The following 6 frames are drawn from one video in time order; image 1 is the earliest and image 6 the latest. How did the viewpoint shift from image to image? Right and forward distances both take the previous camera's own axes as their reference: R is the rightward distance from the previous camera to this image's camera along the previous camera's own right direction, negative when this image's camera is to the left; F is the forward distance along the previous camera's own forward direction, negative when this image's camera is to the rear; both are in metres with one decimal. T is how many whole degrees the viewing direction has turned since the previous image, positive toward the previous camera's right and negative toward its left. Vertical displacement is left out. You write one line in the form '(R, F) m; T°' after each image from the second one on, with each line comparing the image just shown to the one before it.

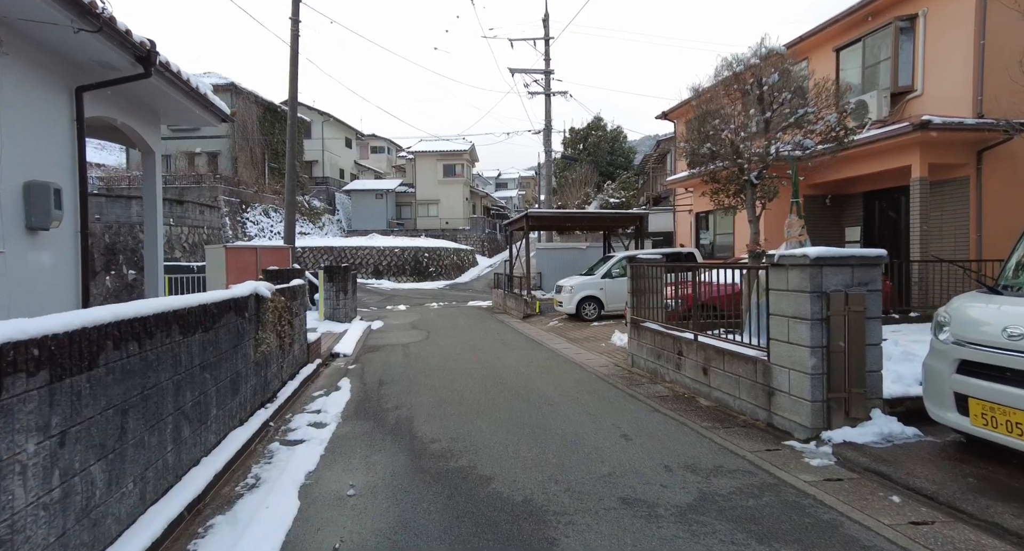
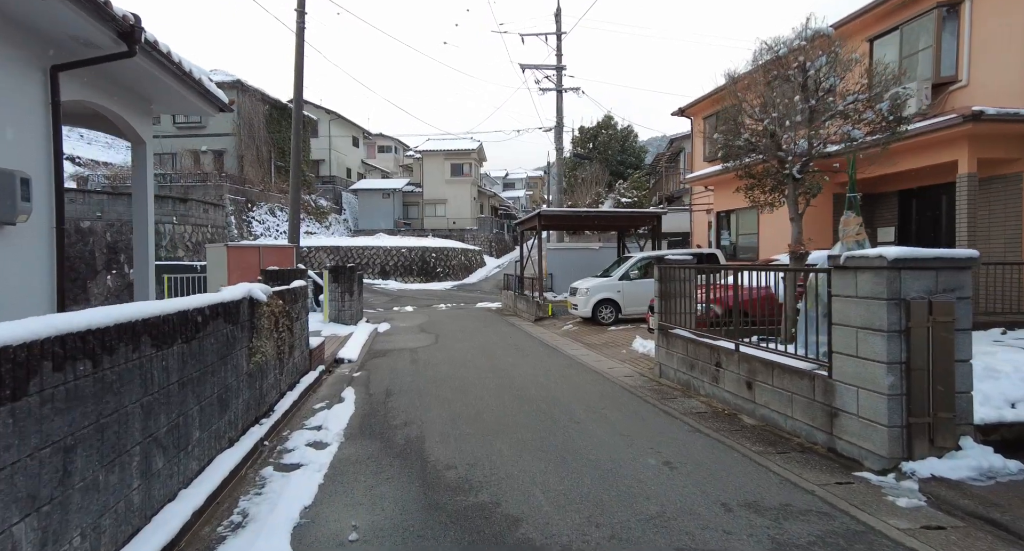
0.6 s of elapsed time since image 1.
(-0.2, +0.5) m; -1°
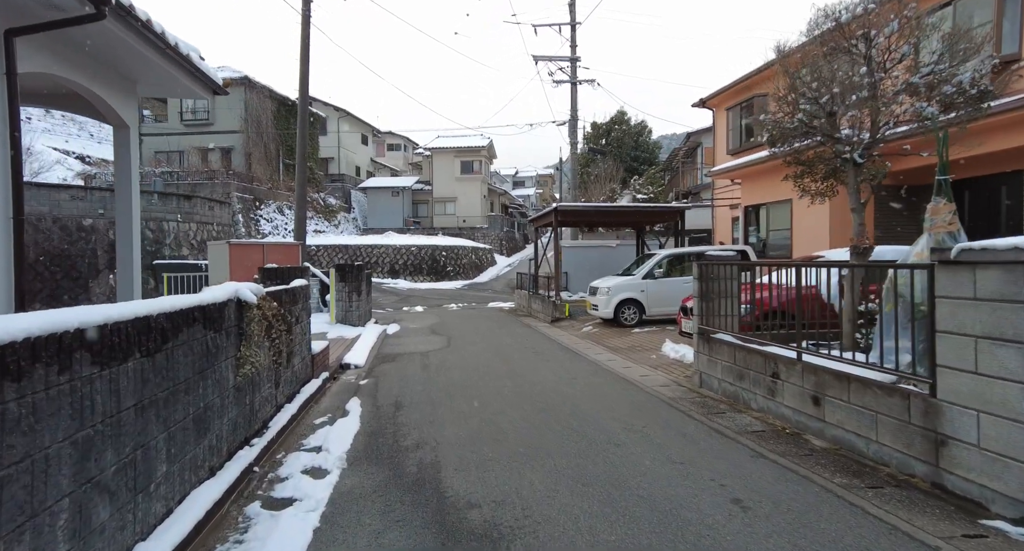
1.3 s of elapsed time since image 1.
(-0.2, +0.7) m; -1°
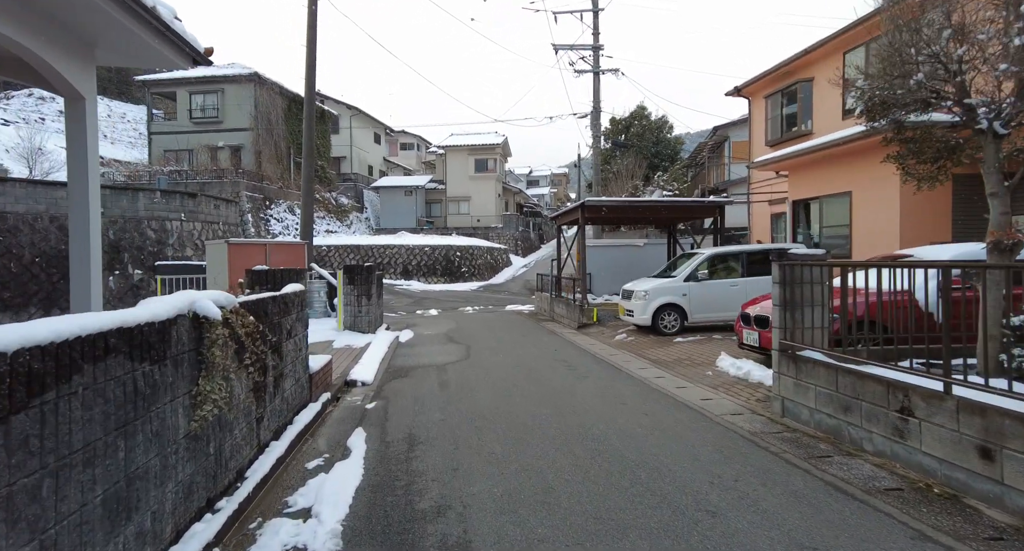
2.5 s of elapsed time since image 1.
(-0.3, +1.1) m; -1°
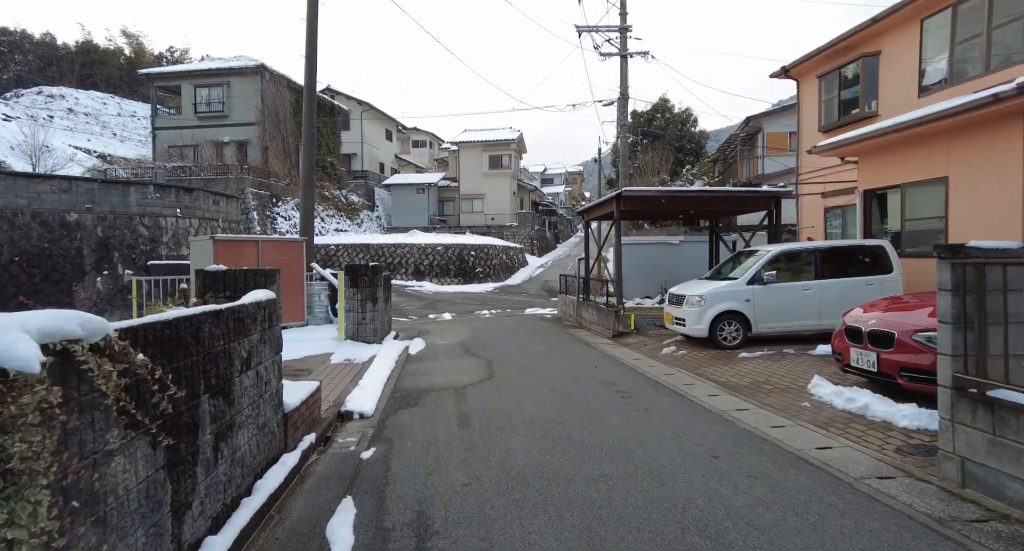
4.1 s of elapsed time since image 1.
(-0.3, +1.5) m; -1°
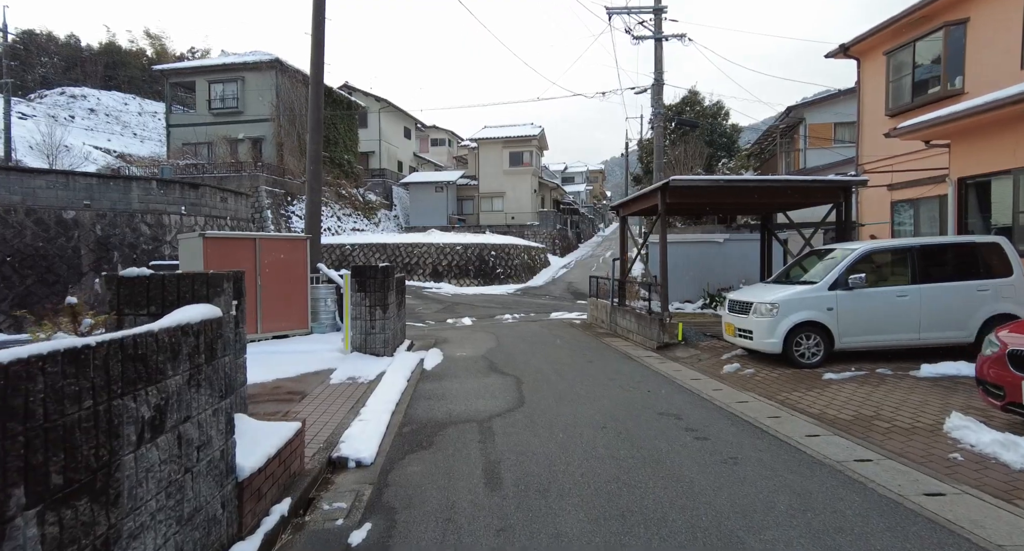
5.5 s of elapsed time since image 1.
(-0.2, +1.3) m; -2°
